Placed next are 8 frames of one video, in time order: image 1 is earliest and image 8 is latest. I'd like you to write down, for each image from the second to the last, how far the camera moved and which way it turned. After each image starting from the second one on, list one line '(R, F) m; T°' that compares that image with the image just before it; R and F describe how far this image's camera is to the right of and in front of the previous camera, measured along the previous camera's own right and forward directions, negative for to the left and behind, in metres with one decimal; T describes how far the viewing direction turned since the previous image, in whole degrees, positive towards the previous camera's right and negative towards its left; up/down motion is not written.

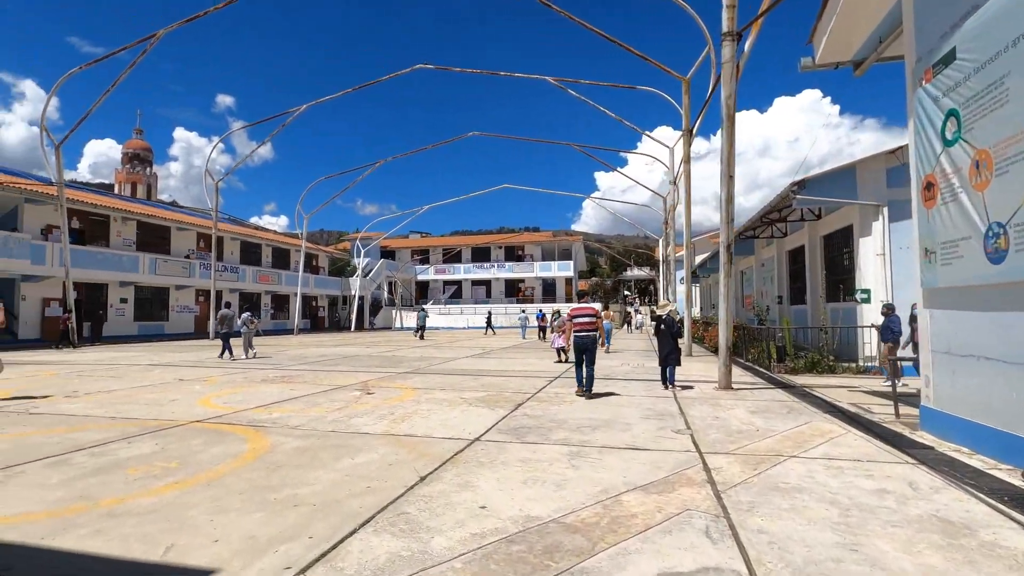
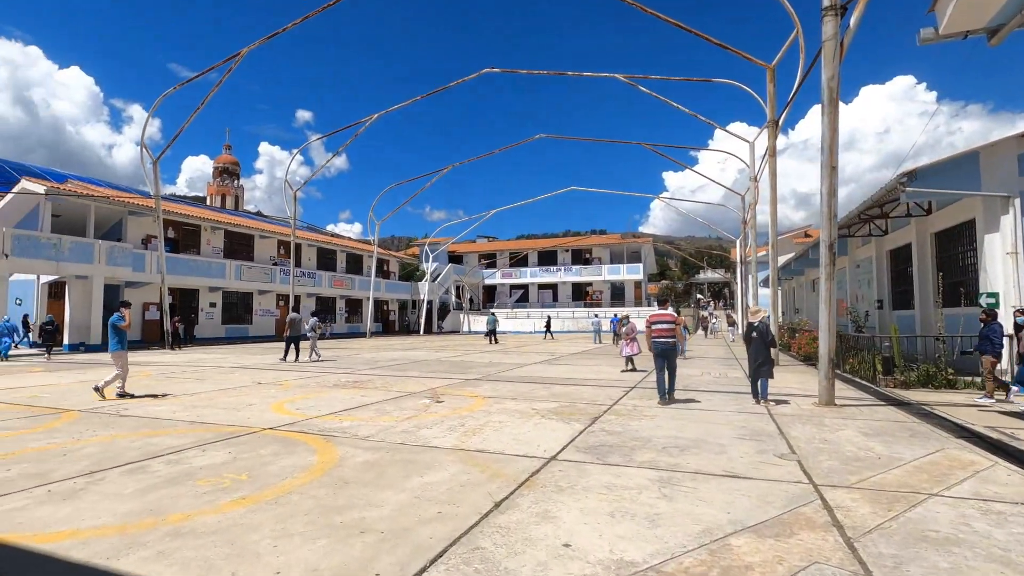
(-0.1, +0.4) m; -7°
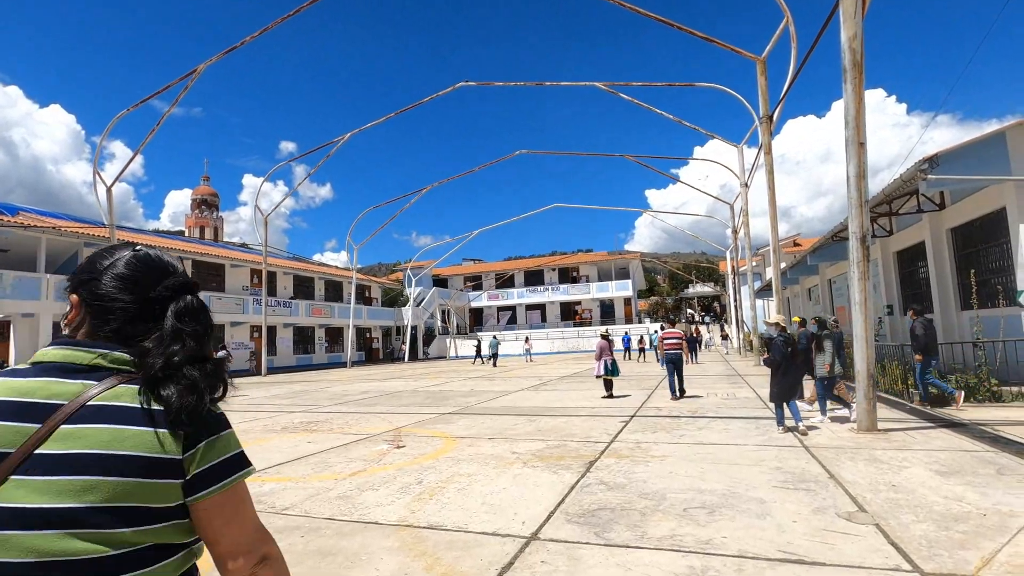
(+0.2, +1.5) m; +1°
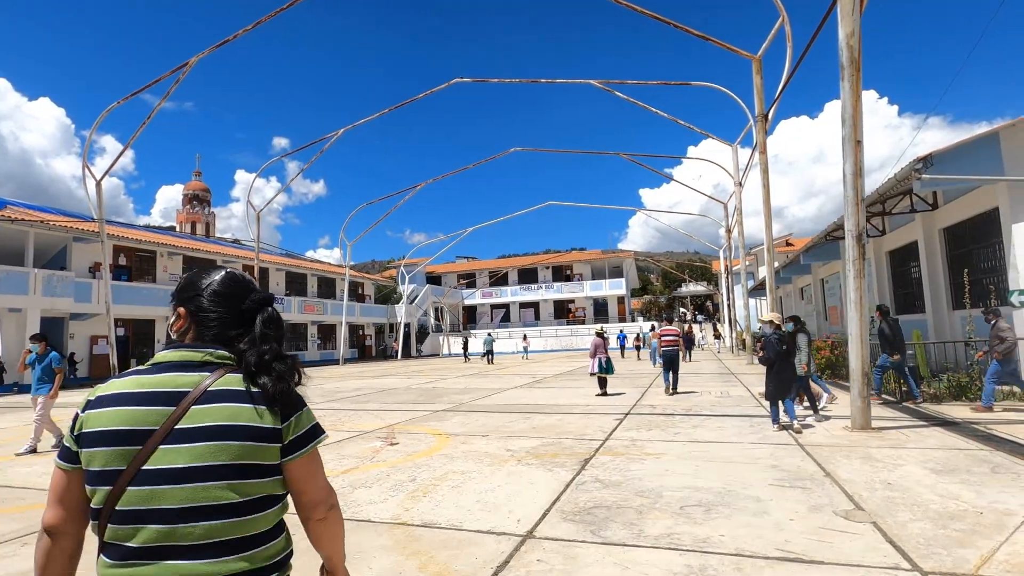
(0.0, +0.1) m; +1°
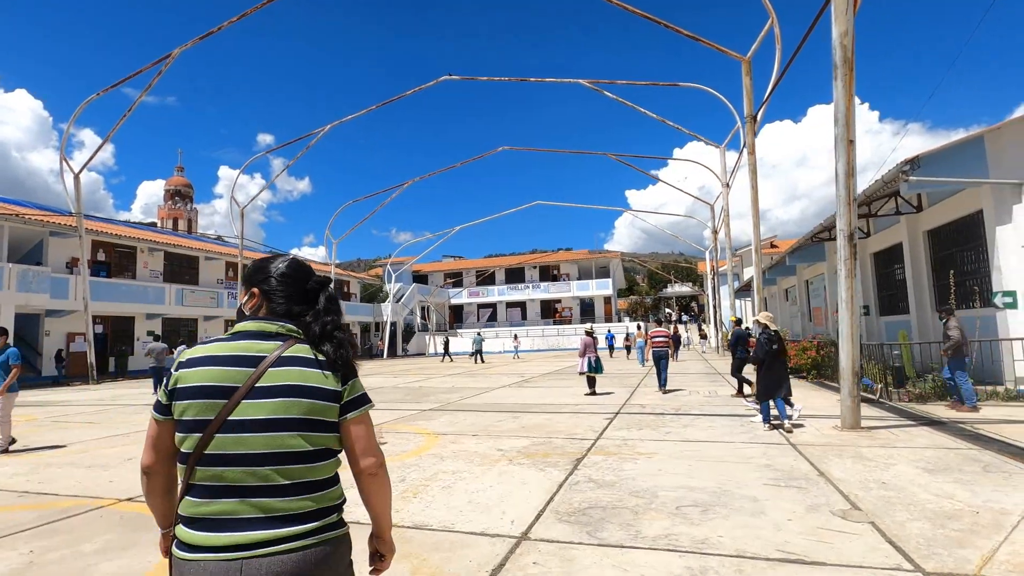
(-0.1, +0.1) m; +1°
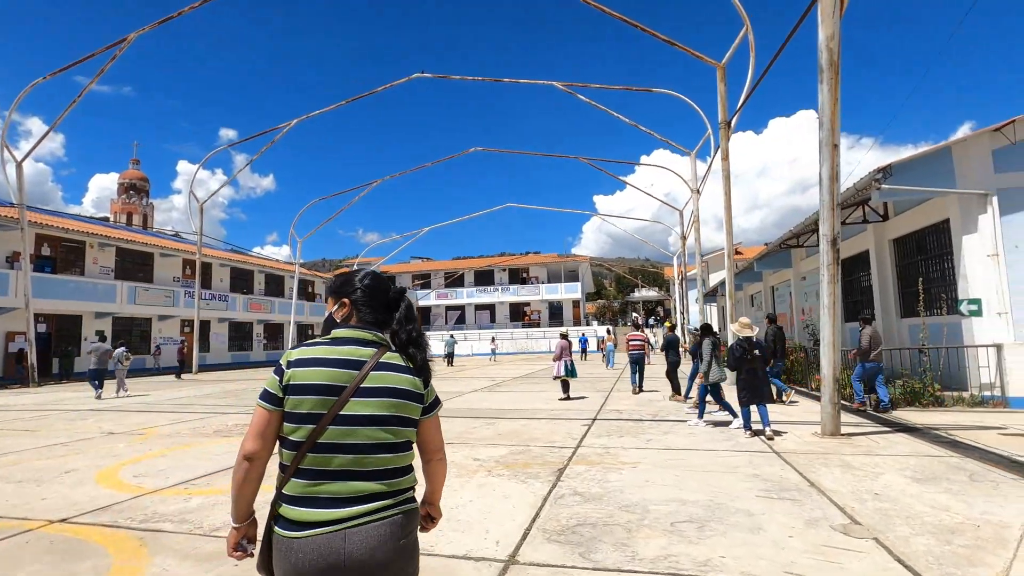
(-0.1, +0.3) m; +3°
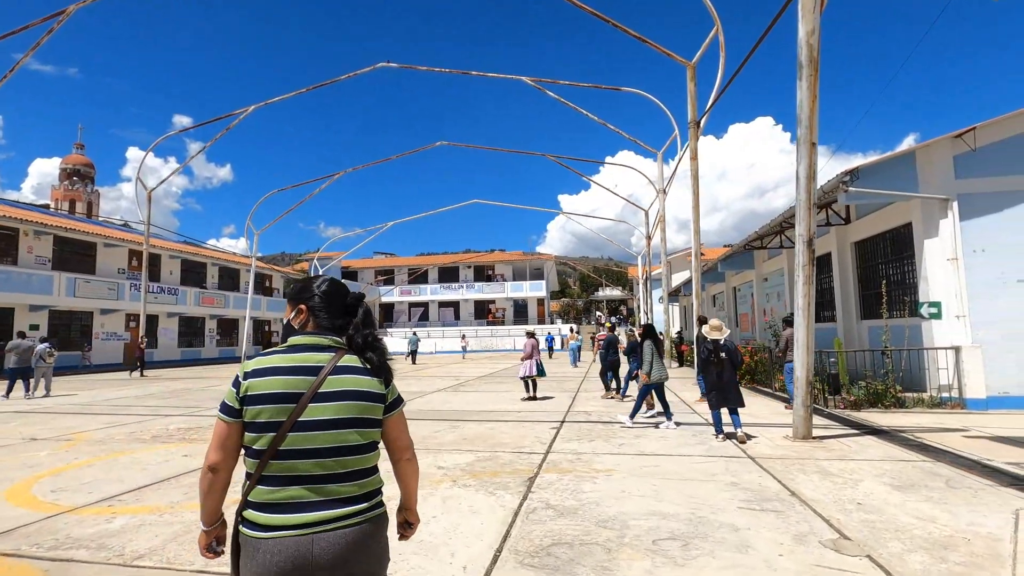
(-0.1, +0.4) m; +4°
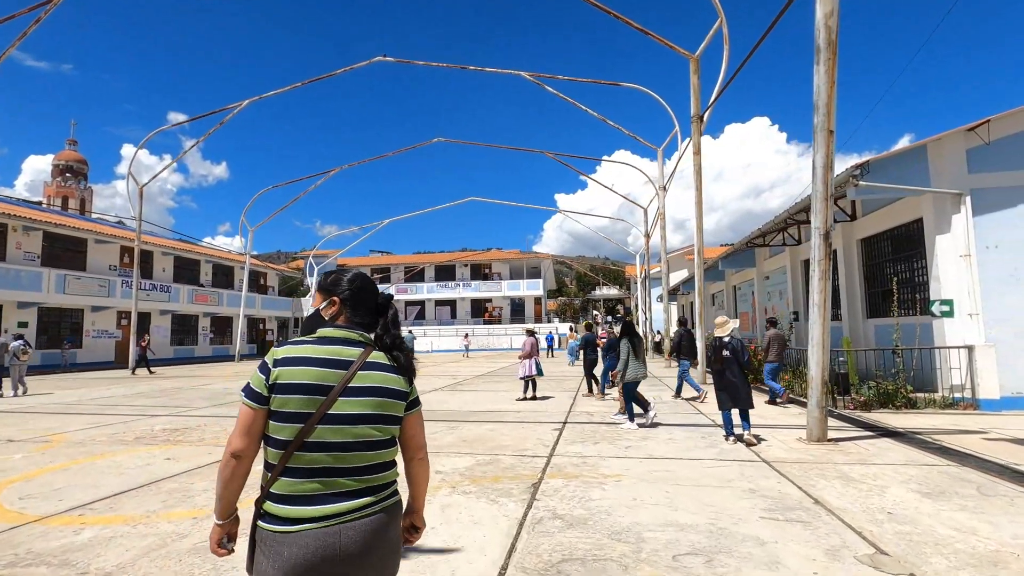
(-0.1, +0.3) m; 0°
